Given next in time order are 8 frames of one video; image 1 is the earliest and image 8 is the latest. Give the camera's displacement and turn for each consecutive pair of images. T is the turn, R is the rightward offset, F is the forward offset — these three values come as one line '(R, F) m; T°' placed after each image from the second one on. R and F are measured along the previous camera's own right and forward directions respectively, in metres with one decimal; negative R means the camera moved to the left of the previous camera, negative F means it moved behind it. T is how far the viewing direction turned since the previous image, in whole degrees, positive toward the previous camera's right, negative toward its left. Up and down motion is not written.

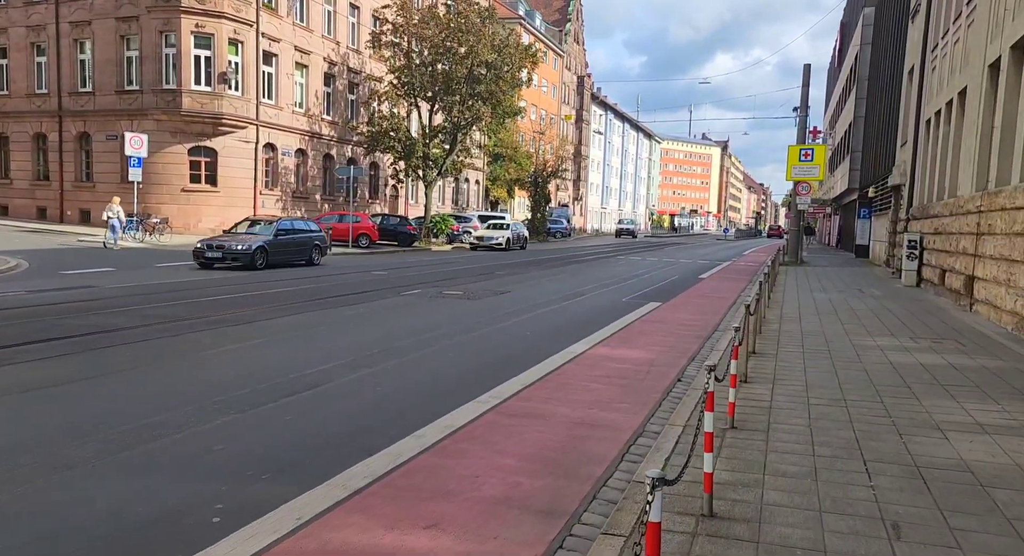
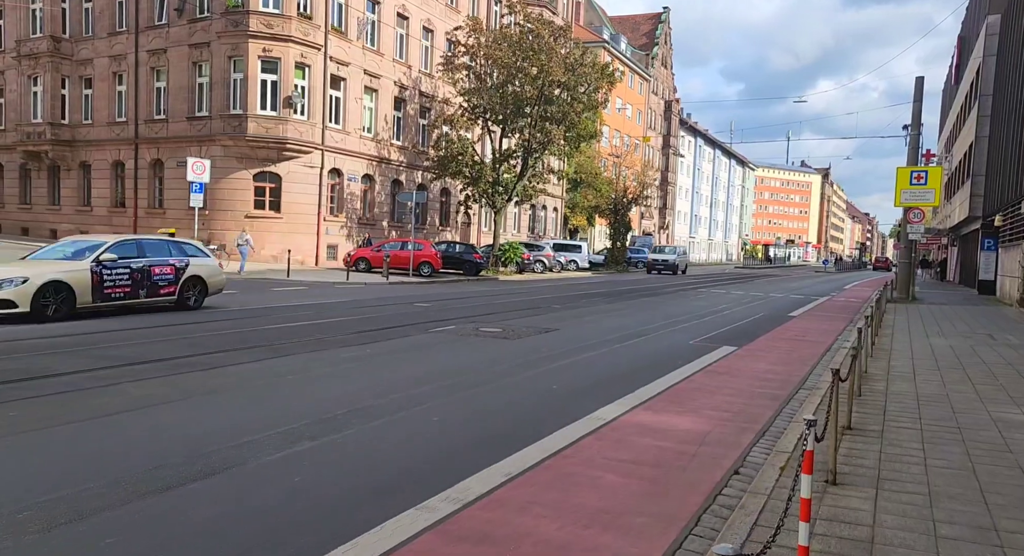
(+0.7, +2.1) m; -7°
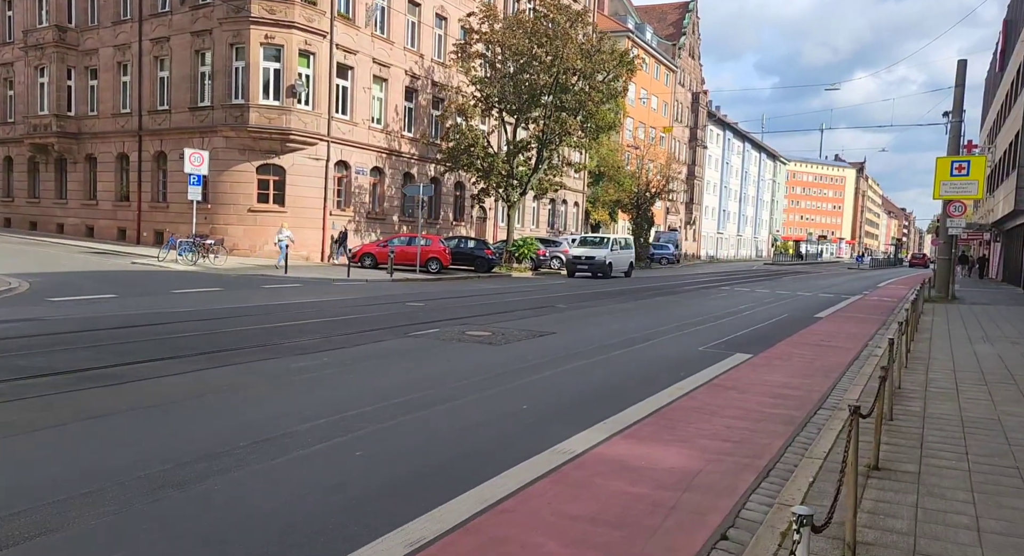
(+0.6, +1.3) m; -2°
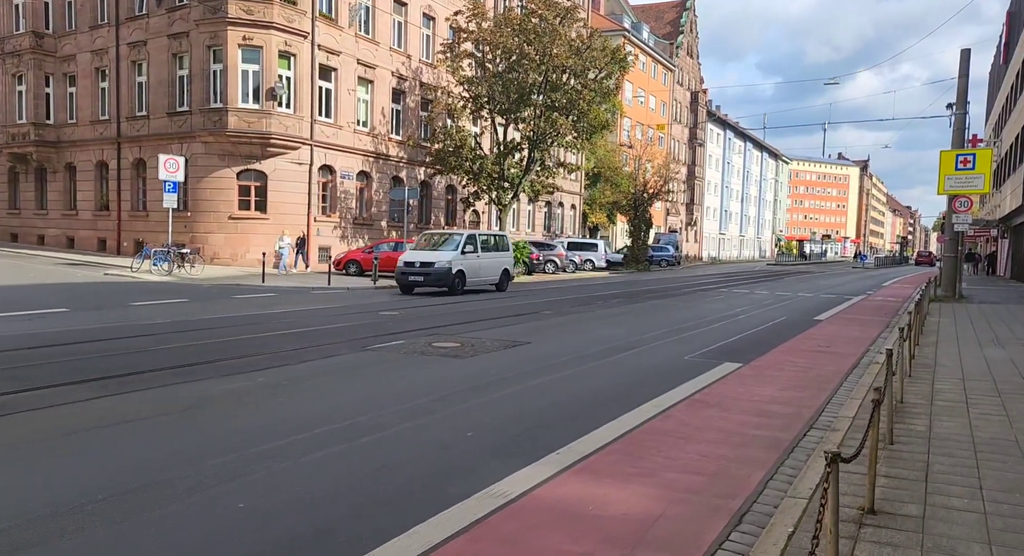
(+0.5, +0.9) m; 0°
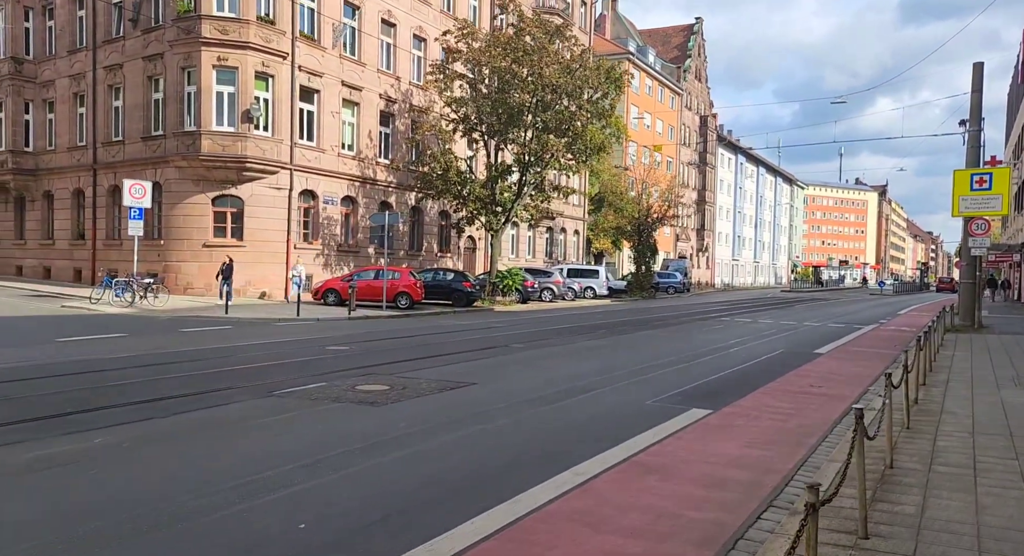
(+1.0, +1.5) m; -1°
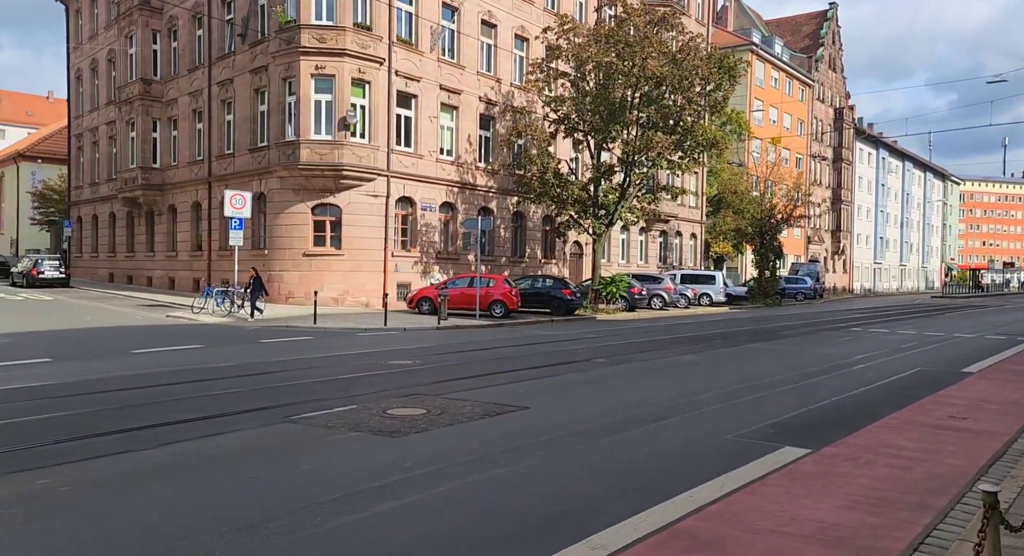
(+0.8, +1.5) m; -9°
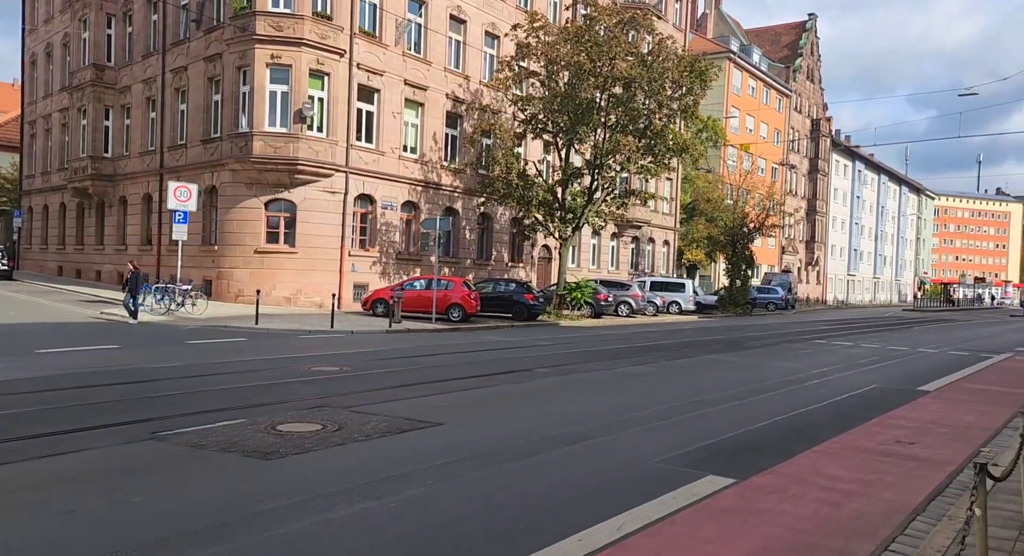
(+0.7, +0.8) m; +1°
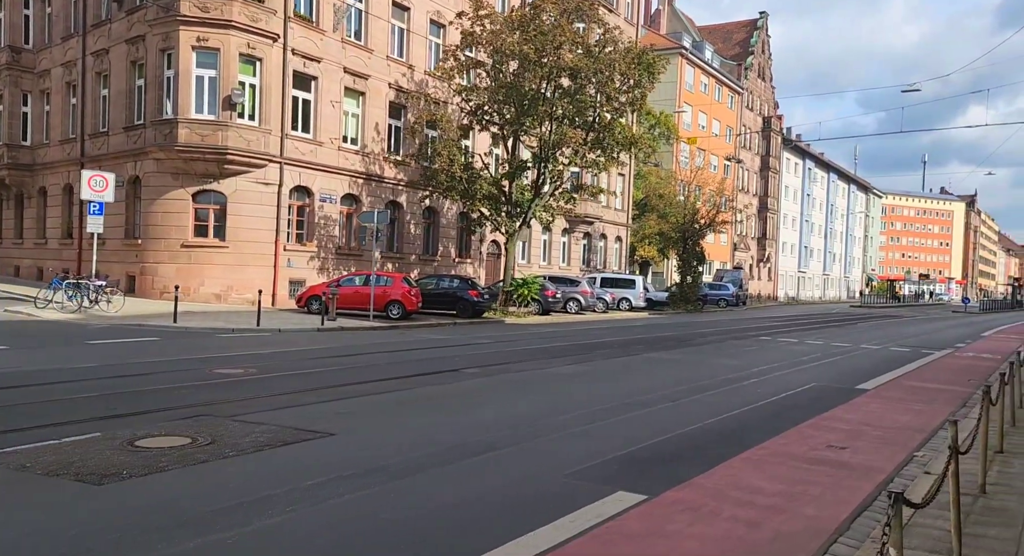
(+0.5, +0.8) m; +3°
